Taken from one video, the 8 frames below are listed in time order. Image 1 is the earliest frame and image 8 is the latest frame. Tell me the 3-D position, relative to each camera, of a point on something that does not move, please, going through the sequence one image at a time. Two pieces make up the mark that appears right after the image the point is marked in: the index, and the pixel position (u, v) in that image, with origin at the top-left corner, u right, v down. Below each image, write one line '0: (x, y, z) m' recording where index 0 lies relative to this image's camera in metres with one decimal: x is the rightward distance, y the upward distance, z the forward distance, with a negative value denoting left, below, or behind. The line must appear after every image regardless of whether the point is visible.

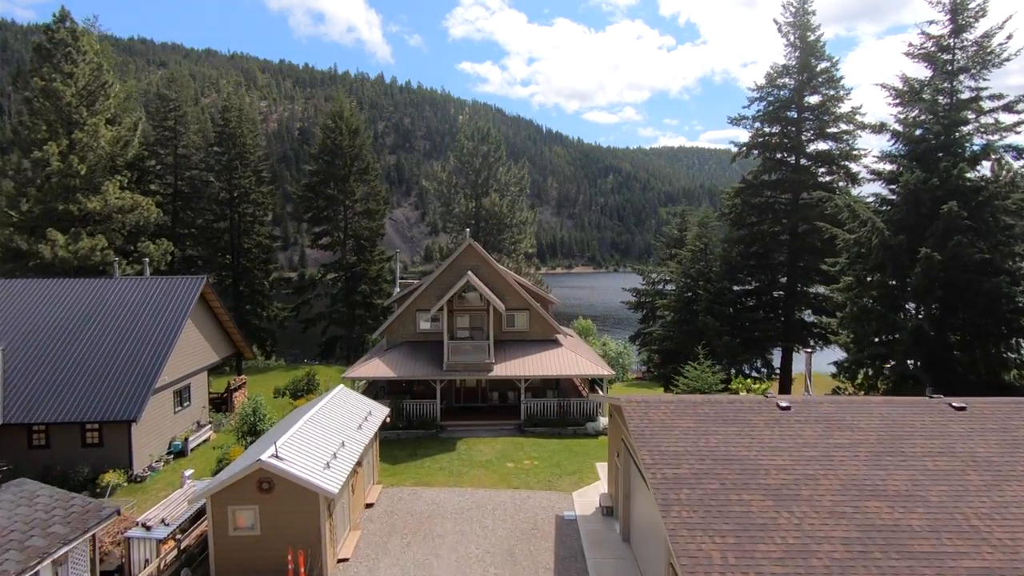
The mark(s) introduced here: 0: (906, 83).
0: (+15.9, +8.3, +17.7) m
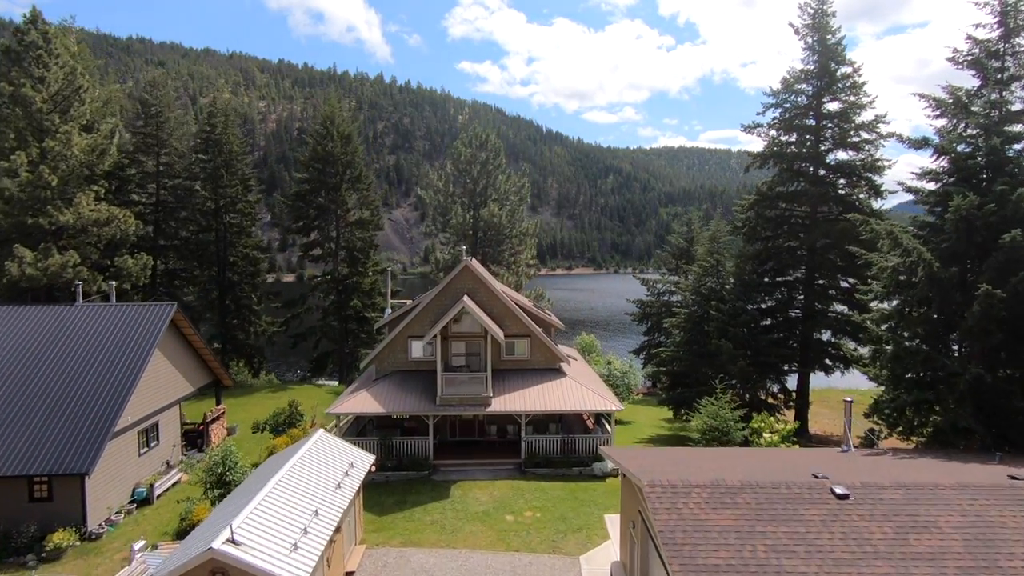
0: (+15.9, +7.1, +16.0) m
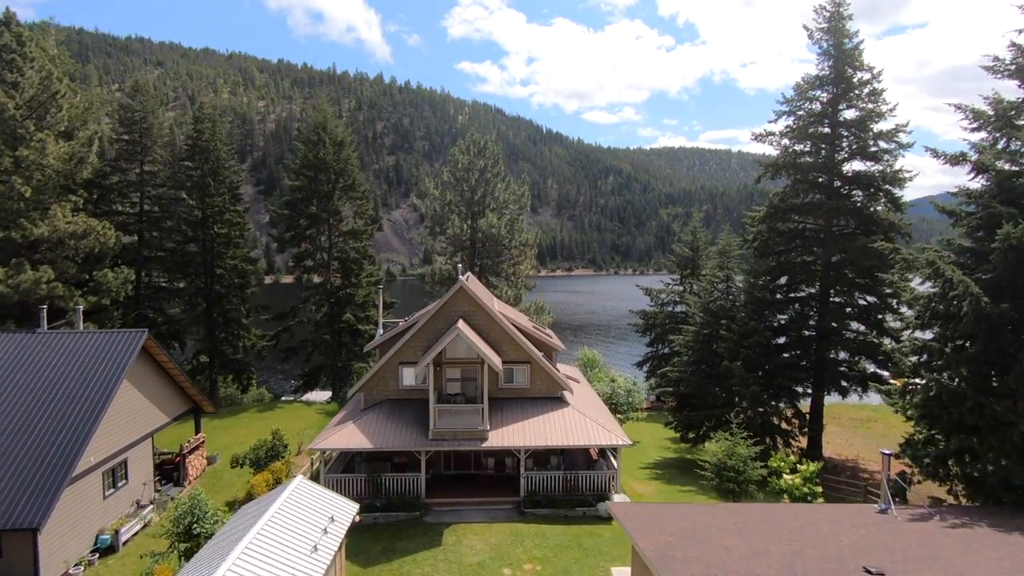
0: (+15.9, +6.1, +14.6) m
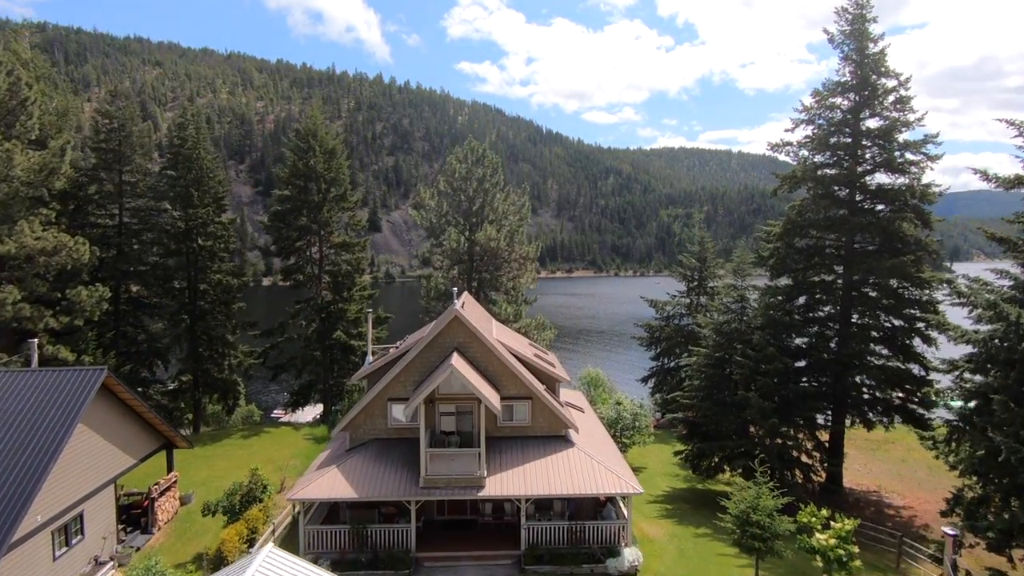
0: (+15.9, +4.9, +12.9) m
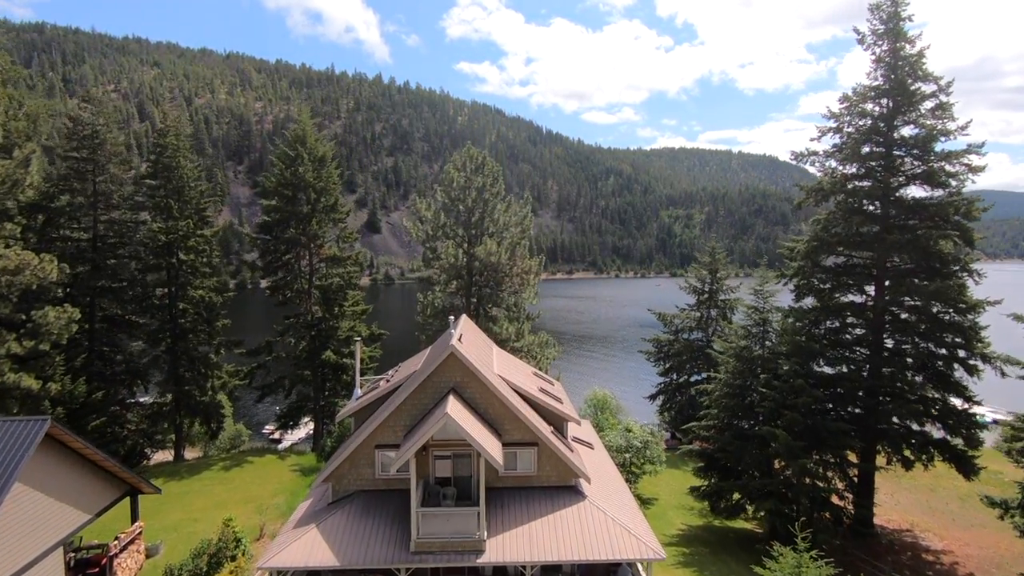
0: (+16.0, +3.8, +10.9) m
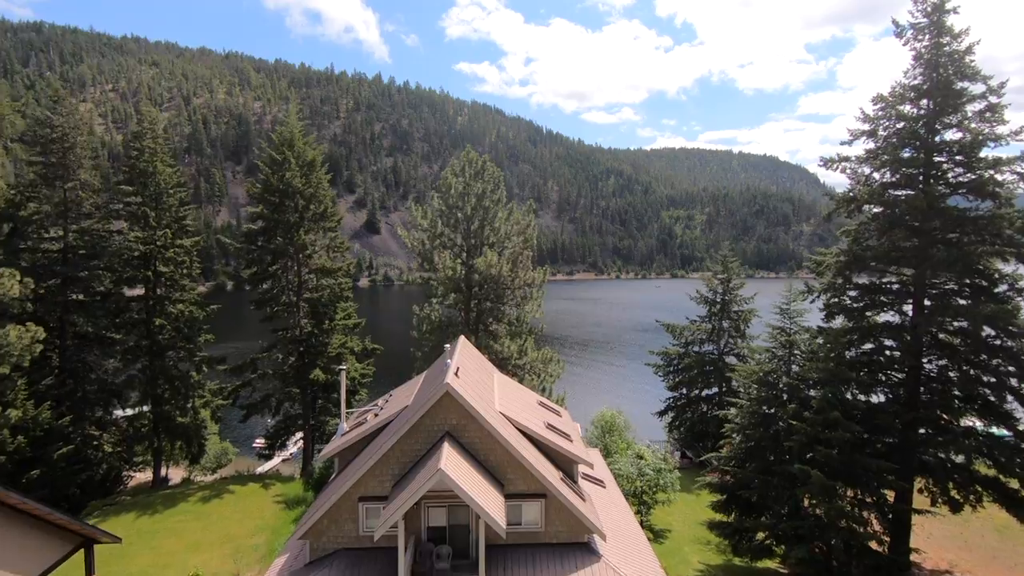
0: (+16.1, +2.8, +8.9) m
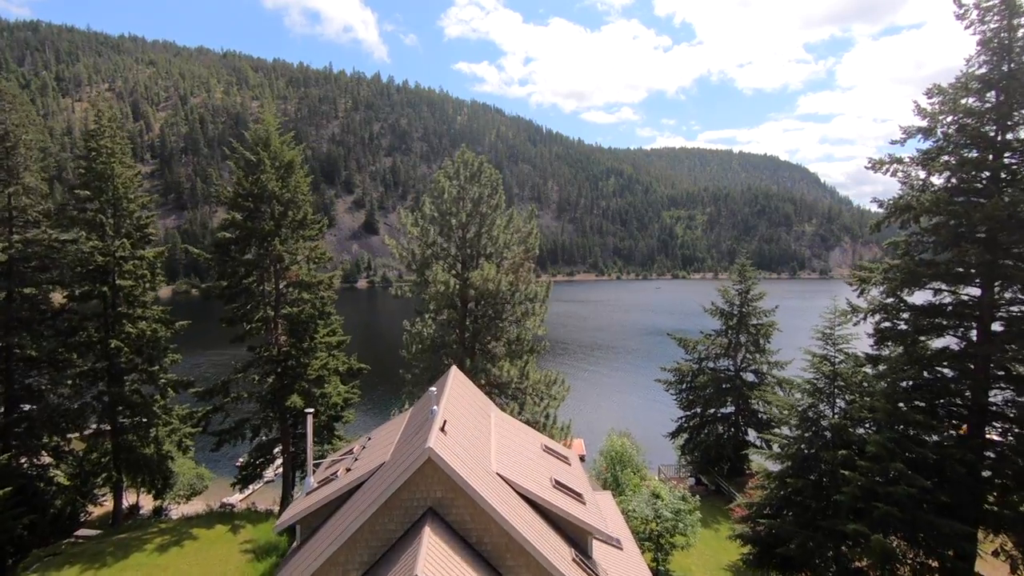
0: (+16.1, +1.9, +6.0) m
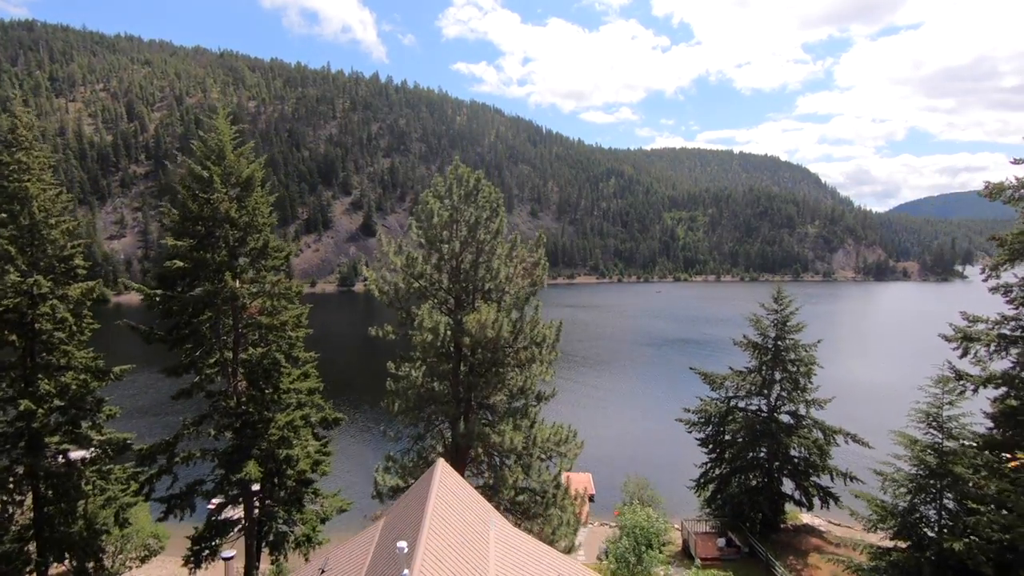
0: (+16.3, -0.2, +1.5) m
